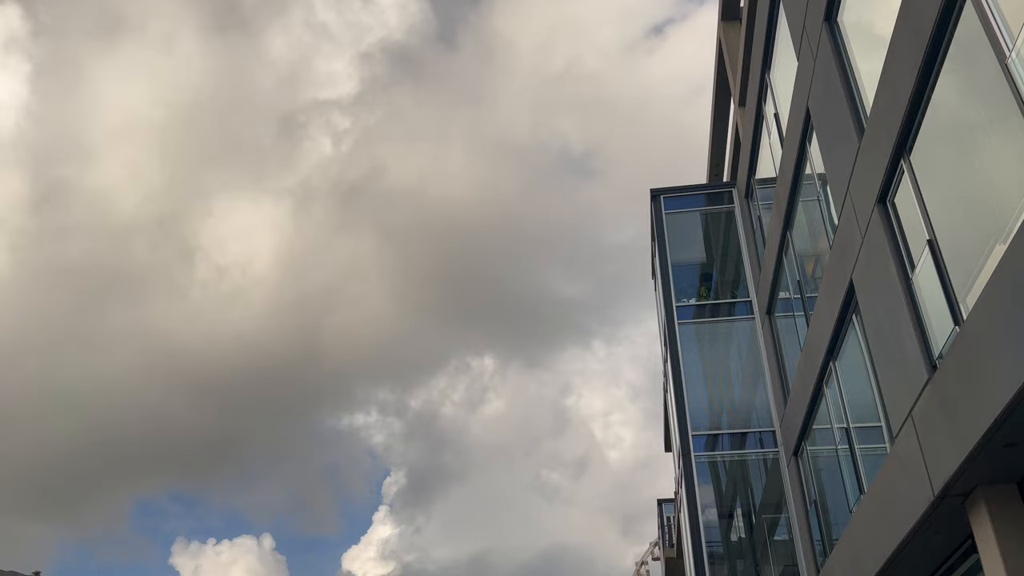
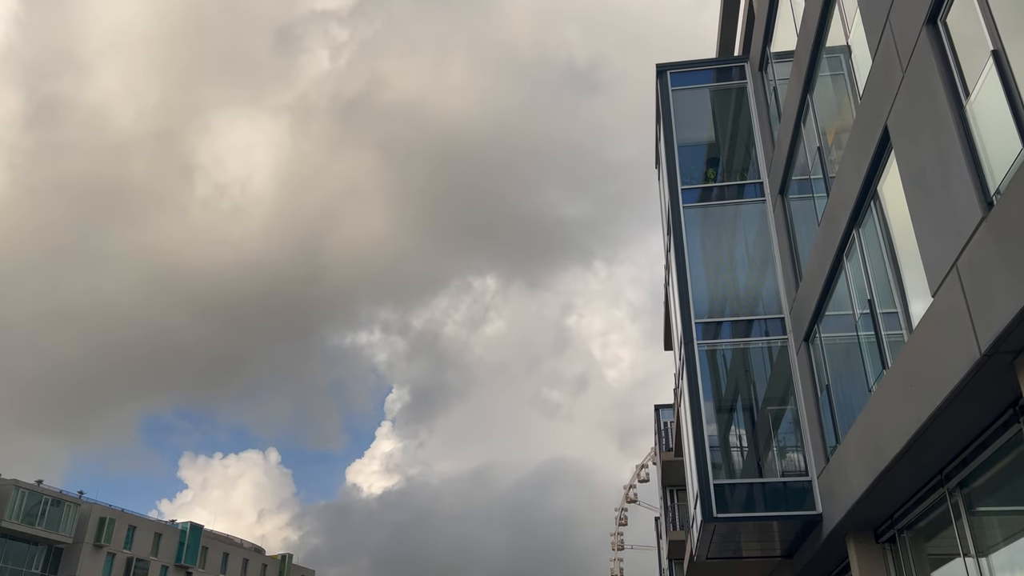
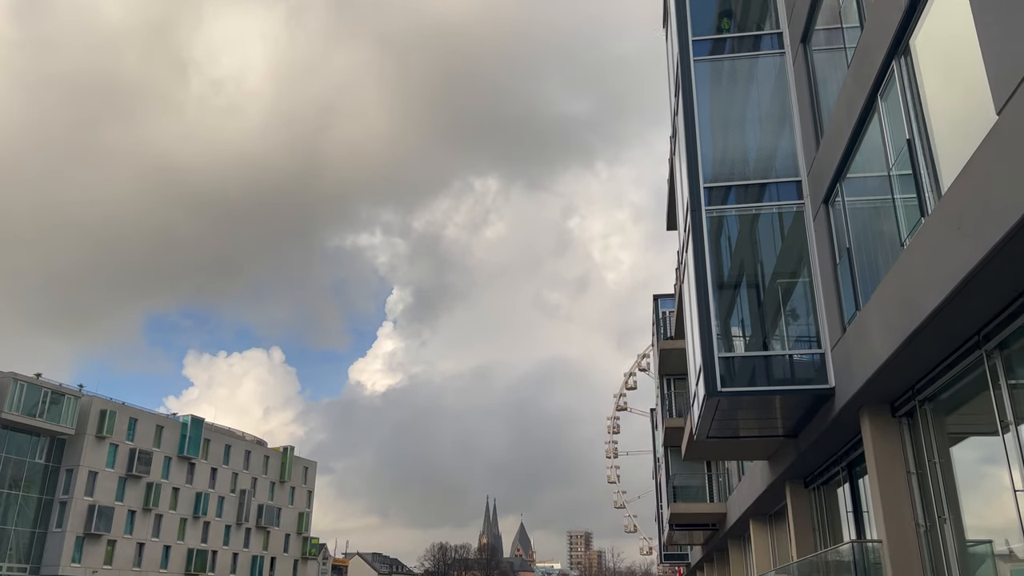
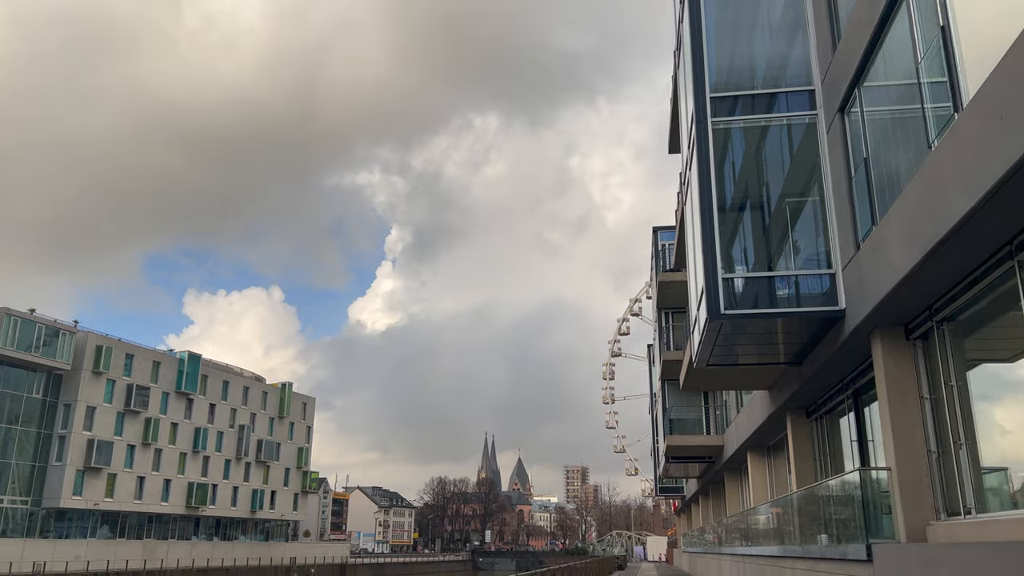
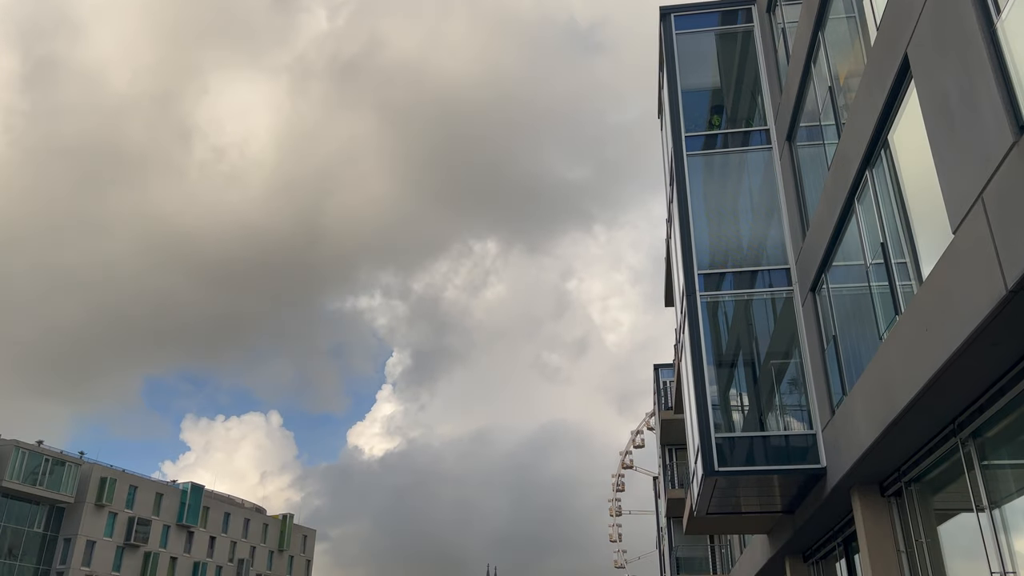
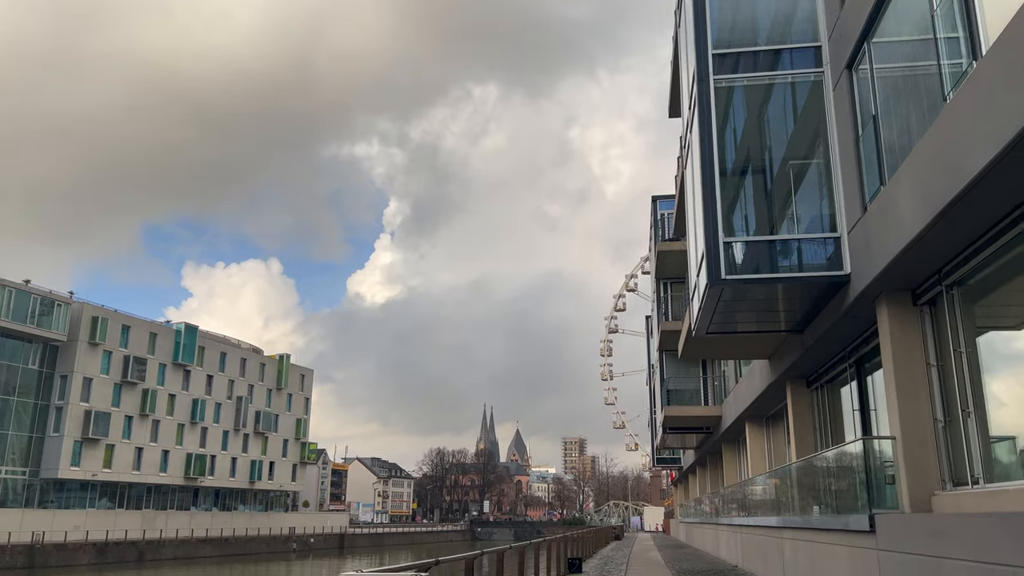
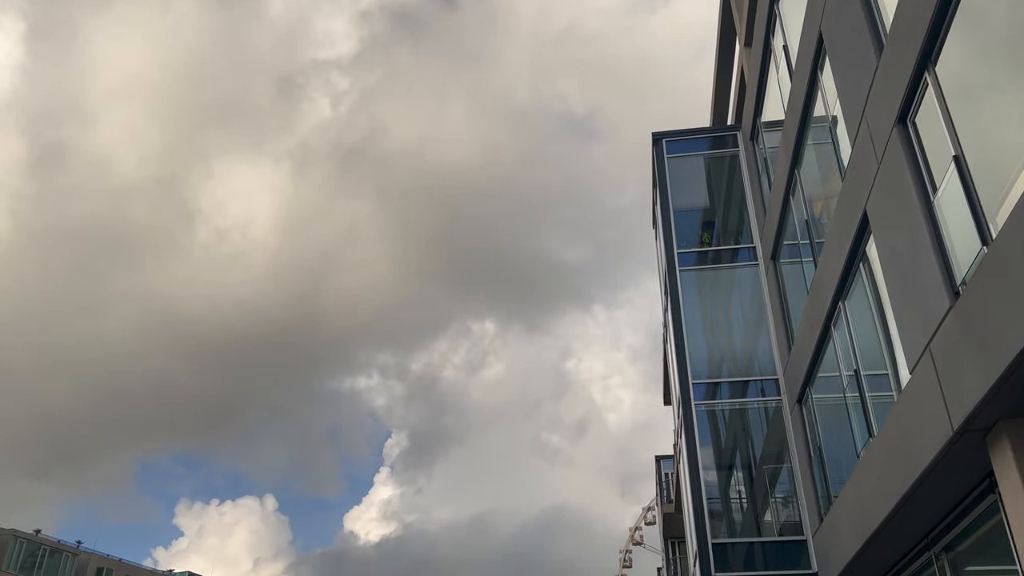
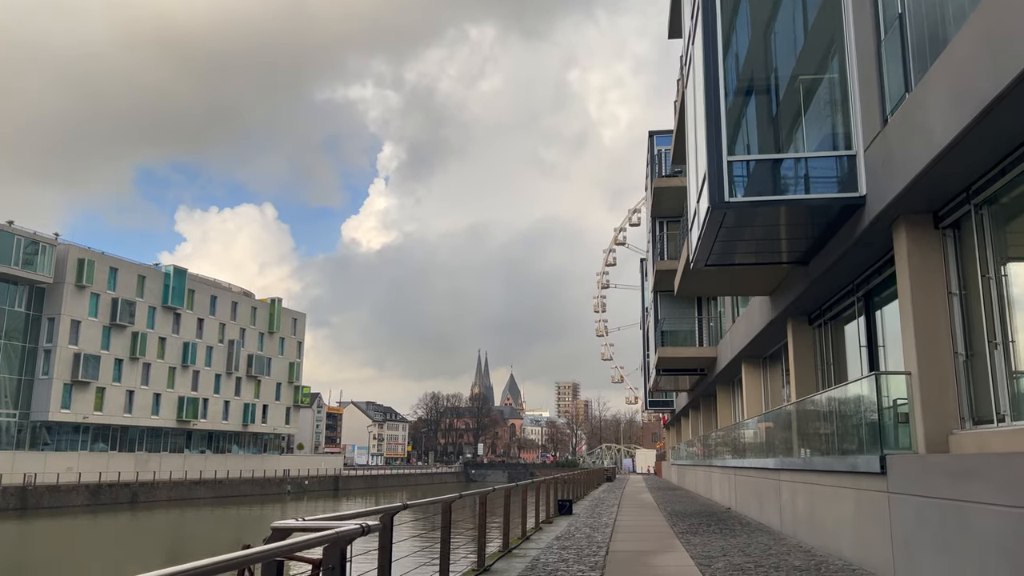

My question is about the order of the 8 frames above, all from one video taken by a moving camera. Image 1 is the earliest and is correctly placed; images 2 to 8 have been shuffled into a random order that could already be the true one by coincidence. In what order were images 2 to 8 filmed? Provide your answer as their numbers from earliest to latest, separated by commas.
7, 2, 5, 3, 4, 6, 8
